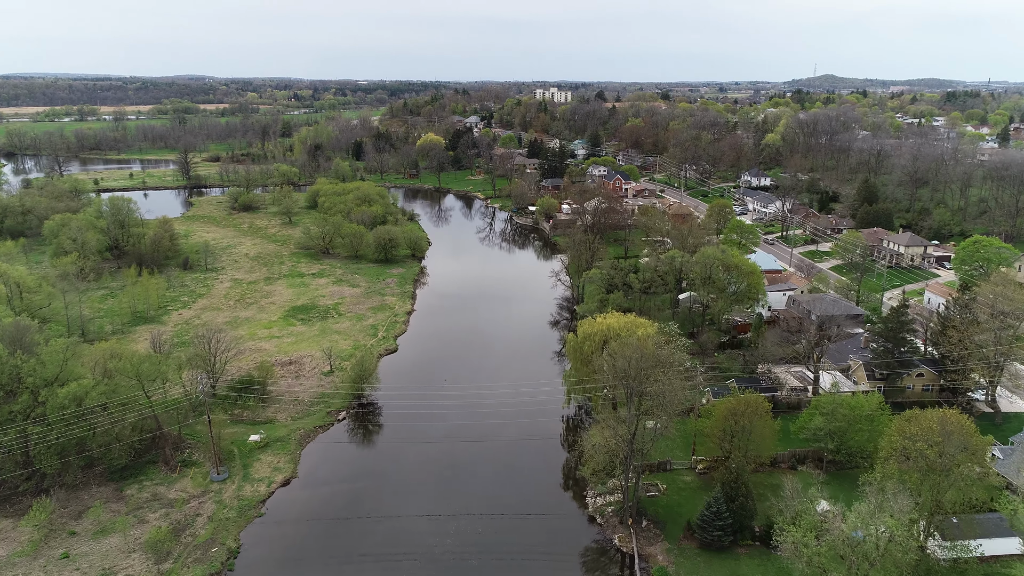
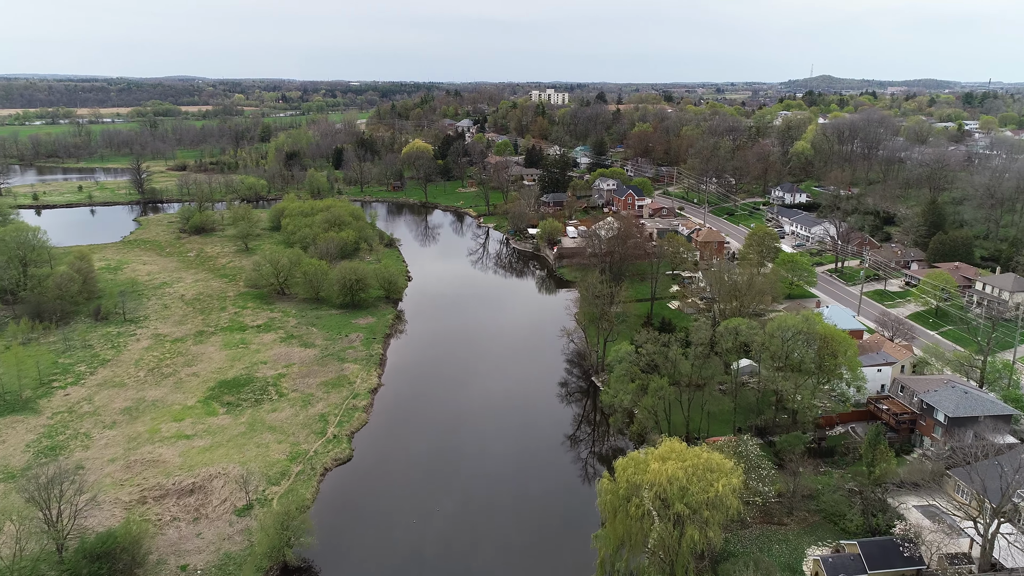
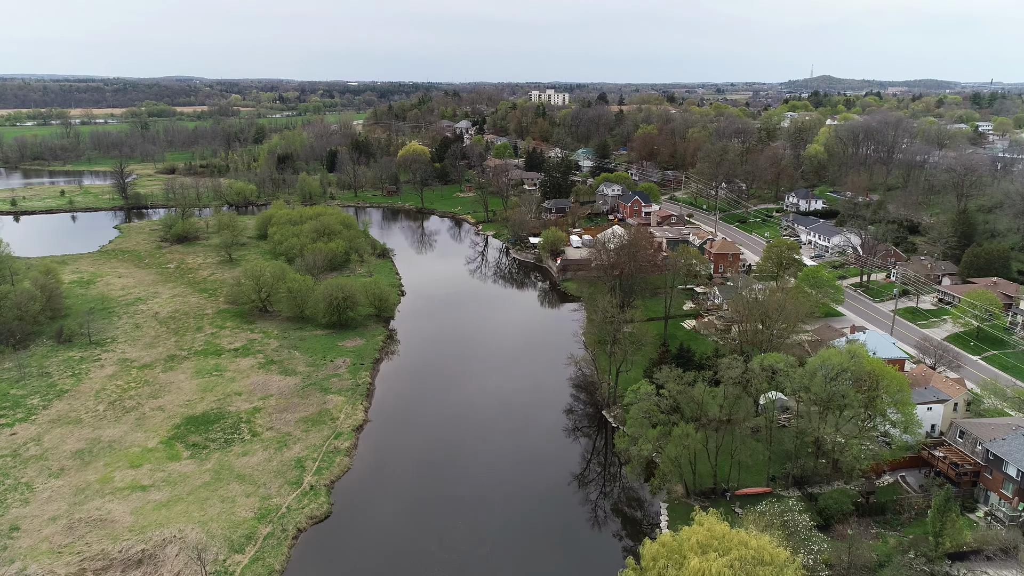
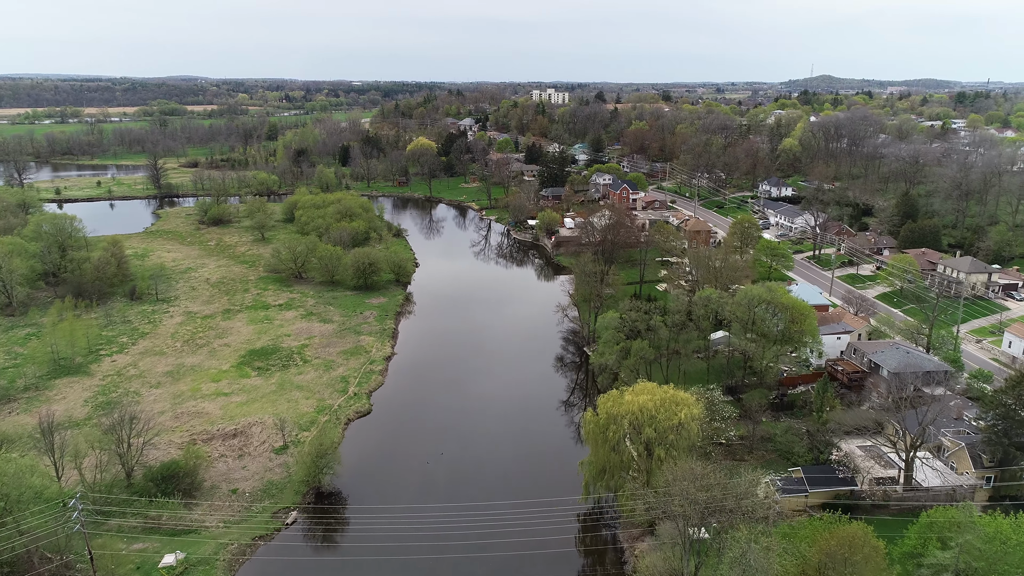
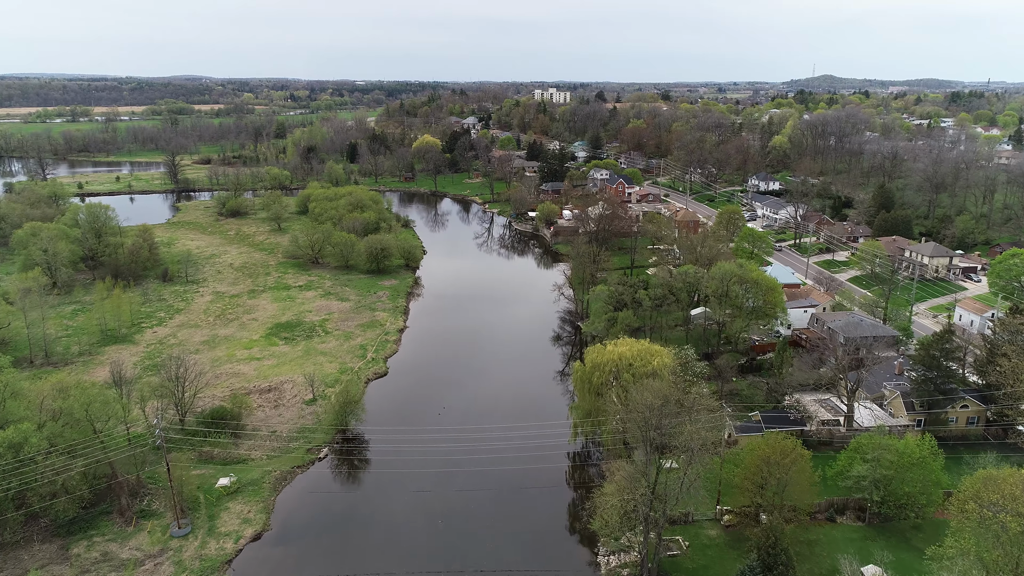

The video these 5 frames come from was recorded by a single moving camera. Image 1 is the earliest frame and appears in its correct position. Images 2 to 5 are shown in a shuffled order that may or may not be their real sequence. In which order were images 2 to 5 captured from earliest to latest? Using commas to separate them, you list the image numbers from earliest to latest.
5, 4, 2, 3
